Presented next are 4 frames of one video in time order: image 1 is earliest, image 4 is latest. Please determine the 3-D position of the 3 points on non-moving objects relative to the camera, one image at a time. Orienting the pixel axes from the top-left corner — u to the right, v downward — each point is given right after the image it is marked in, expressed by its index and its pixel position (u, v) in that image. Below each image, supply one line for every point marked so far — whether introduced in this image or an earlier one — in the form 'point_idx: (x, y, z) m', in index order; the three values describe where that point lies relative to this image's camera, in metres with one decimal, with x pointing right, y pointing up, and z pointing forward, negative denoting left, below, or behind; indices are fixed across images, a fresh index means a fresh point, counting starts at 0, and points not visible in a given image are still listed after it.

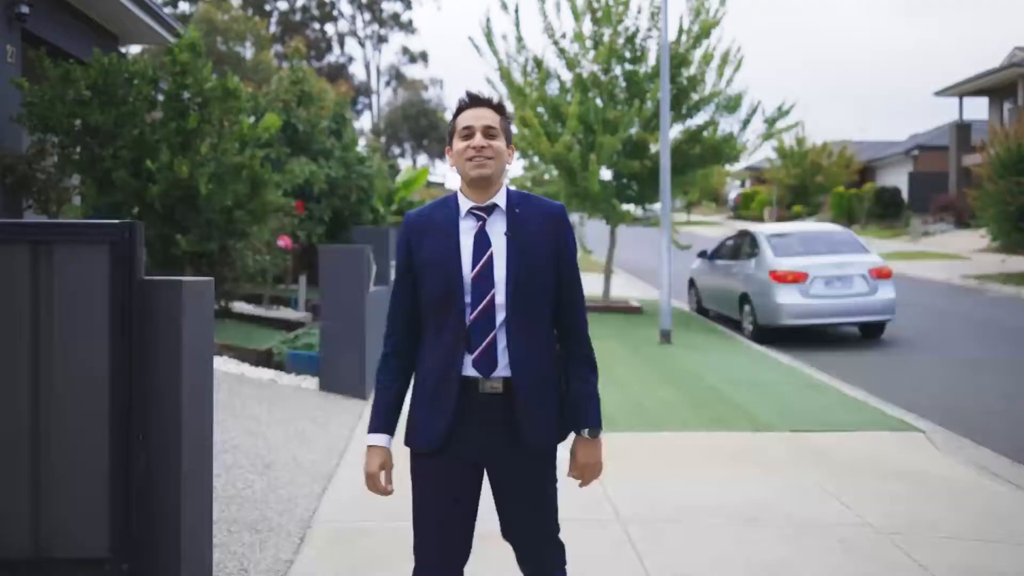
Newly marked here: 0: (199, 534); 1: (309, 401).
0: (-0.9, -0.7, +2.8) m
1: (-1.6, -0.9, +8.1) m
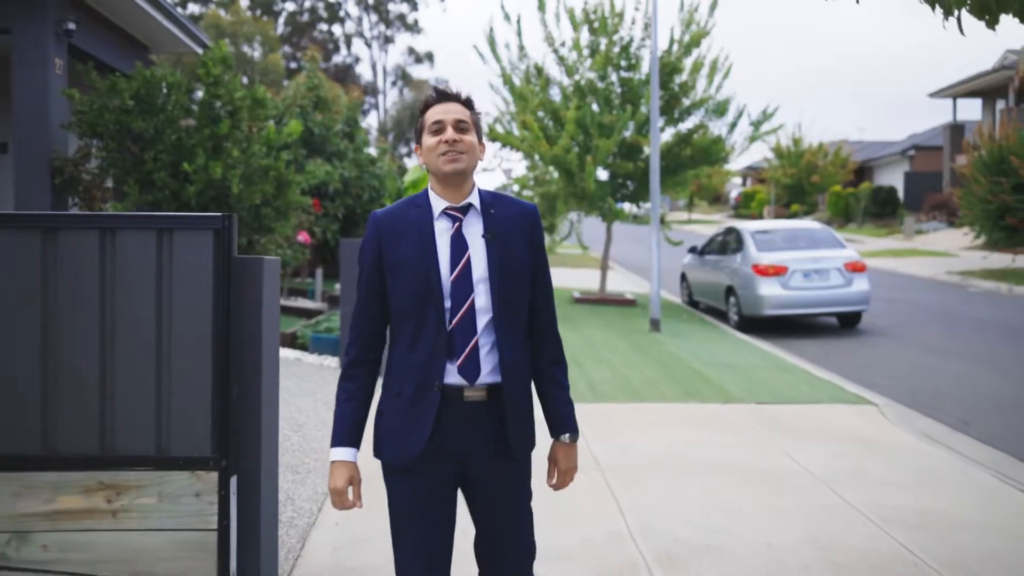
0: (-0.9, -0.6, +3.8) m
1: (-1.6, -0.8, +9.1) m
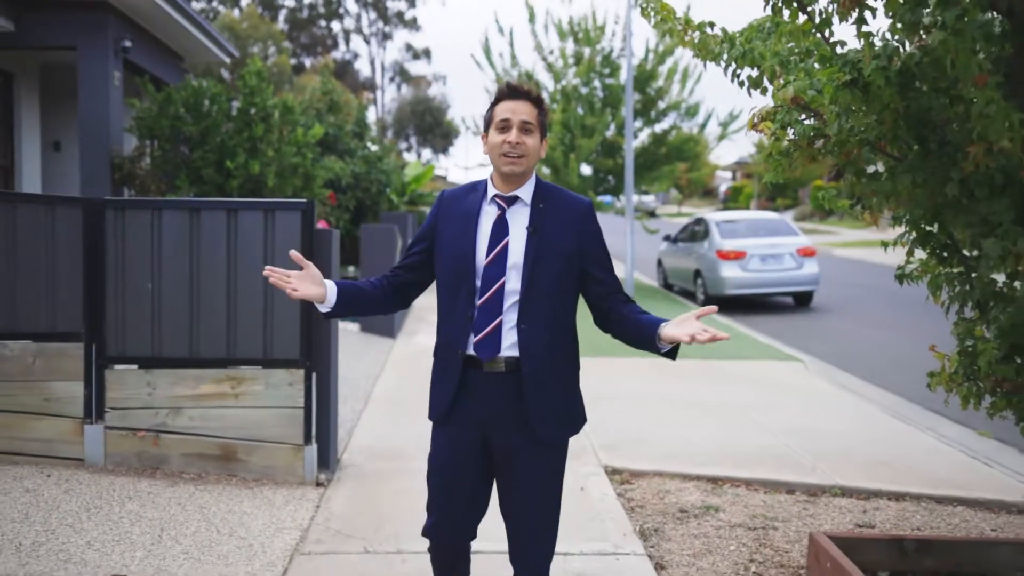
0: (-1.0, -0.4, +5.7) m
1: (-1.7, -0.6, +11.0) m
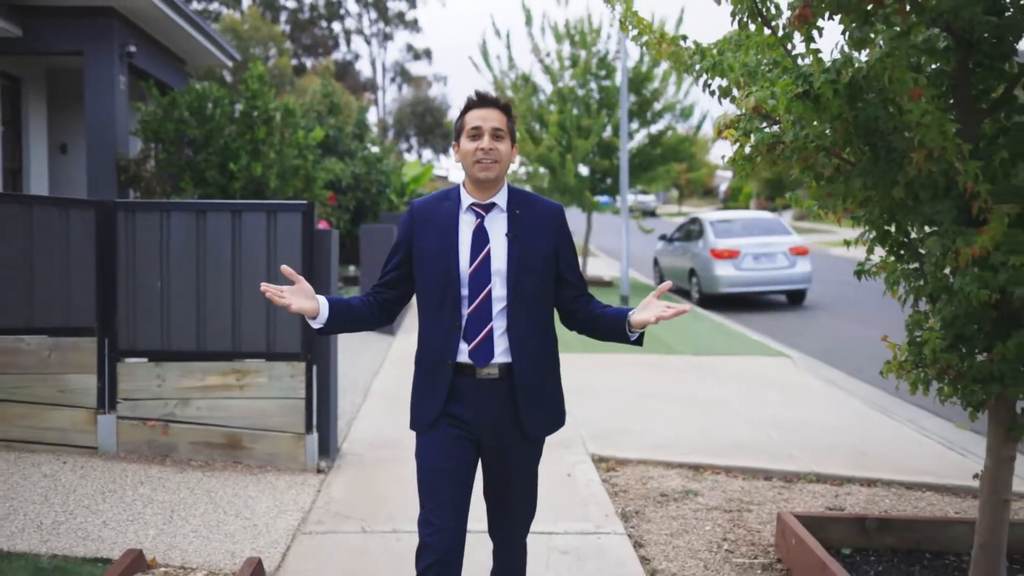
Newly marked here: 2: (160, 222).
0: (-1.1, -0.4, +6.0) m
1: (-1.8, -0.5, +11.3) m
2: (-2.0, +0.4, +5.8) m
